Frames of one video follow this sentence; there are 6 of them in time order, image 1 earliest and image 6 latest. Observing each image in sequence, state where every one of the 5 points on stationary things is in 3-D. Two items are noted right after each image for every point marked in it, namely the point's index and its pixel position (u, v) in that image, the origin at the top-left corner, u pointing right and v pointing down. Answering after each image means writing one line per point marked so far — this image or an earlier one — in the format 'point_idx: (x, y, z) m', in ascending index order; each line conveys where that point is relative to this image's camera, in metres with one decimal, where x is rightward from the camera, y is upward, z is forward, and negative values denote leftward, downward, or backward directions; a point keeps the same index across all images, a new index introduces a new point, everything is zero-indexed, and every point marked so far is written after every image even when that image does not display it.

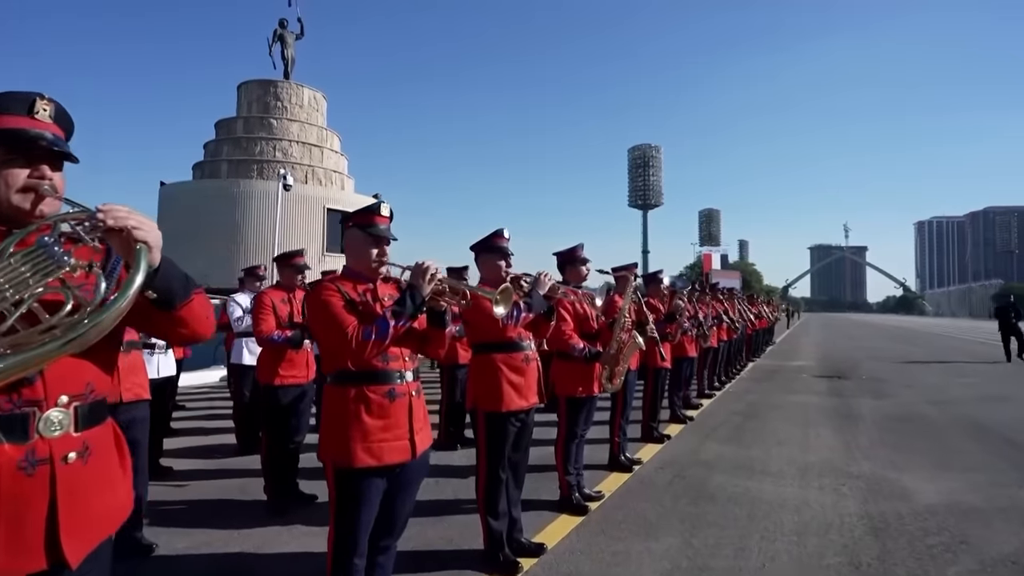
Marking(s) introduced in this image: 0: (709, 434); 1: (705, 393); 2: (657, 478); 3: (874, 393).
0: (+3.0, -2.2, +9.2) m
1: (+4.0, -2.2, +12.6) m
2: (+1.7, -2.2, +6.8) m
3: (+8.1, -2.3, +13.4) m
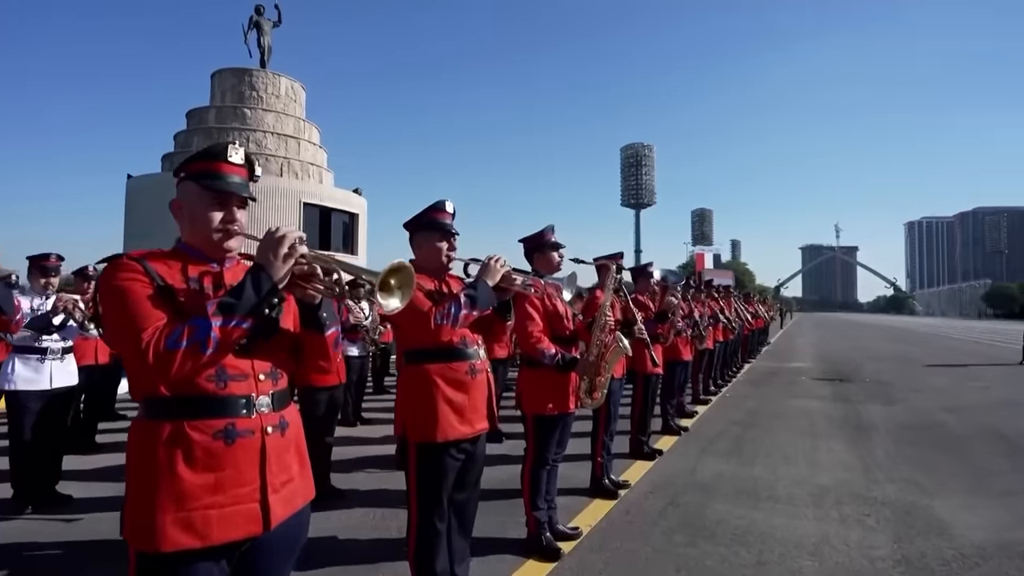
0: (+2.6, -2.2, +8.1) m
1: (+3.6, -2.1, +11.5) m
2: (+1.3, -2.1, +5.8) m
3: (+7.7, -2.3, +12.4) m
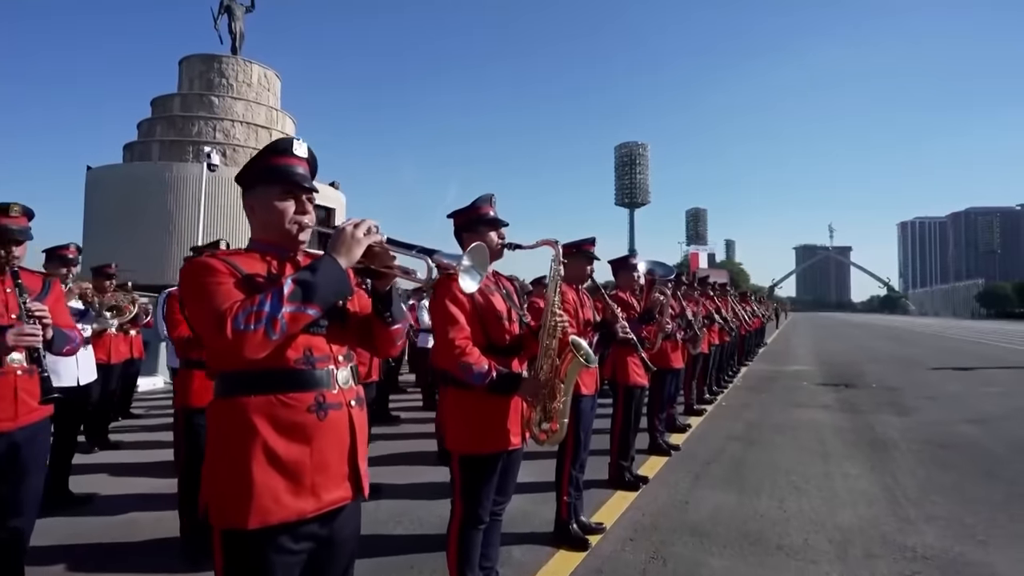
0: (+2.2, -2.1, +6.9) m
1: (+3.1, -2.1, +10.3) m
2: (+0.8, -2.0, +4.5) m
3: (+7.2, -2.2, +11.2) m
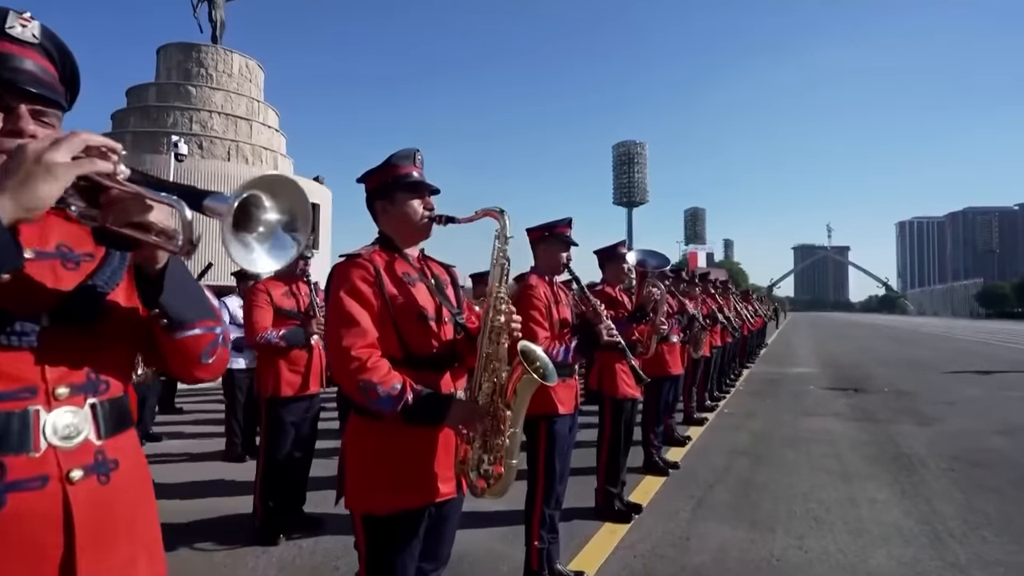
0: (+1.9, -2.1, +5.9) m
1: (+2.8, -2.0, +9.3) m
2: (+0.6, -2.0, +3.5) m
3: (+6.9, -2.2, +10.3) m
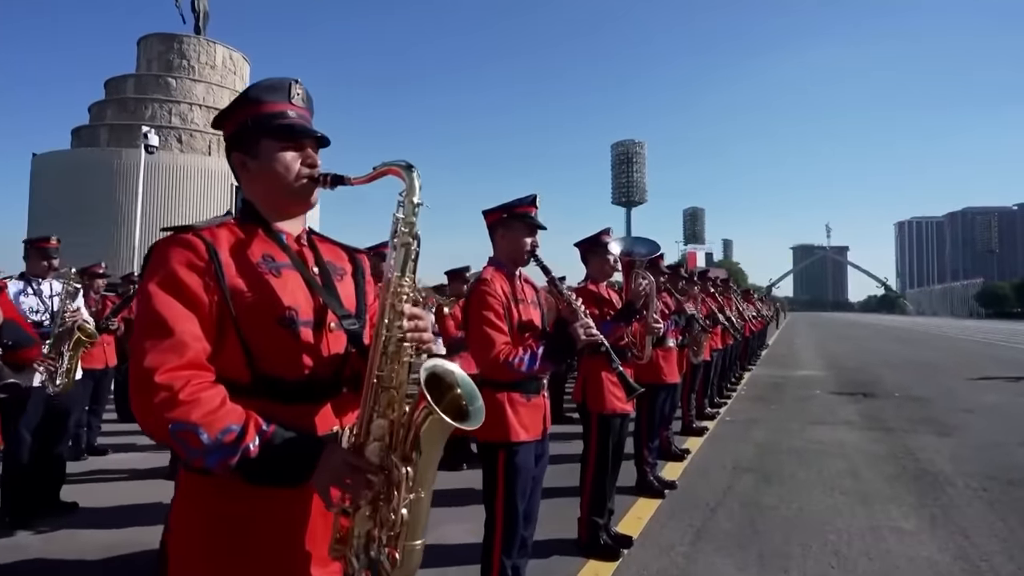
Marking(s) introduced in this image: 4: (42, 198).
0: (+1.6, -2.0, +5.1) m
1: (+2.6, -2.0, +8.5) m
2: (+0.3, -2.0, +2.7) m
3: (+6.6, -2.1, +9.5) m
4: (-15.3, +2.9, +19.8) m
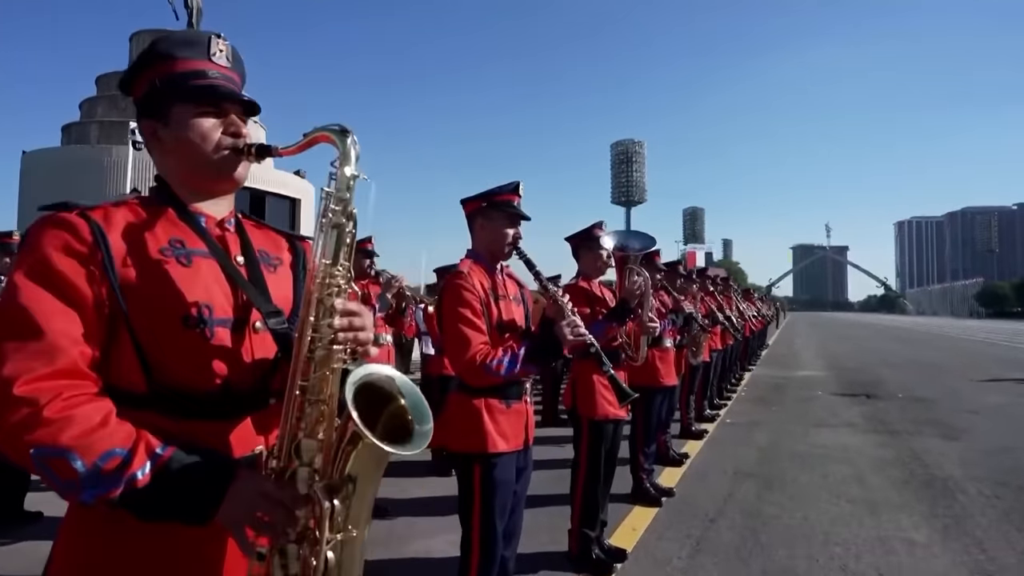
0: (+1.5, -2.0, +4.8) m
1: (+2.5, -2.0, +8.2) m
2: (+0.2, -1.9, +2.4) m
3: (+6.5, -2.1, +9.2) m
4: (-15.4, +2.9, +19.5) m
